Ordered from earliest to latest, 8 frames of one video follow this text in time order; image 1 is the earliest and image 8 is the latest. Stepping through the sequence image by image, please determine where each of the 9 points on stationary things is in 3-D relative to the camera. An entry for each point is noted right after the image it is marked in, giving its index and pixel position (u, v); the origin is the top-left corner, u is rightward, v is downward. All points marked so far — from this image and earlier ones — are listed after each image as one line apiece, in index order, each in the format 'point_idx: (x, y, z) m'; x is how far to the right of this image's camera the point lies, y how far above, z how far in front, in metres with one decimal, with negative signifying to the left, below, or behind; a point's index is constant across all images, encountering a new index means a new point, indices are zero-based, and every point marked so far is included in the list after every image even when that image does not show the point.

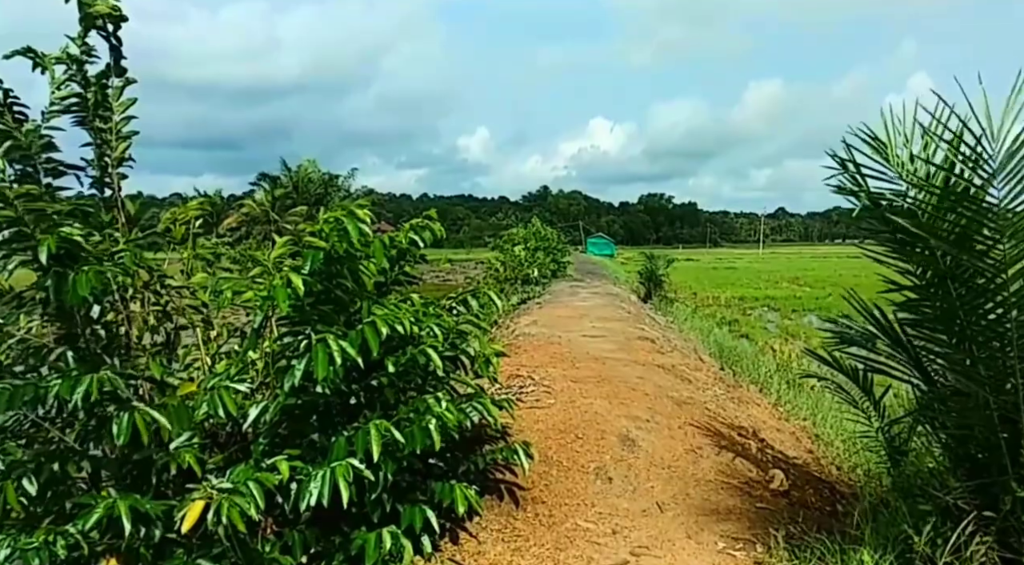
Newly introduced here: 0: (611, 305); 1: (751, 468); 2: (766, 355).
0: (+2.1, -0.5, +19.1) m
1: (+1.5, -1.1, +5.4) m
2: (+5.4, -1.7, +18.3) m
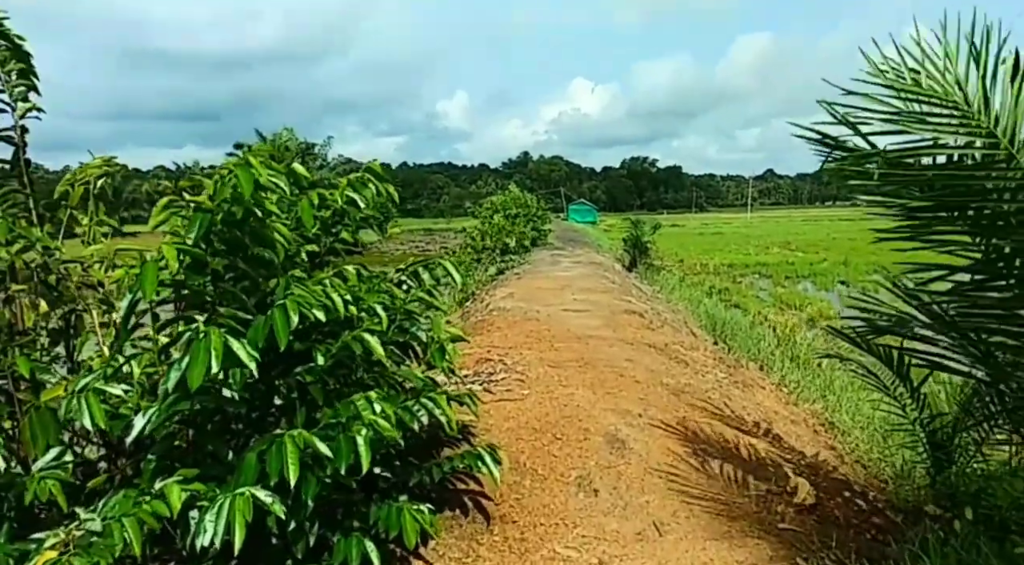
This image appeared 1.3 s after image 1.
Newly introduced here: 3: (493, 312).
0: (+1.7, +0.1, +18.1) m
1: (+1.3, -1.0, +4.5) m
2: (+5.0, -1.0, +17.4) m
3: (-0.2, -0.3, +9.6) m
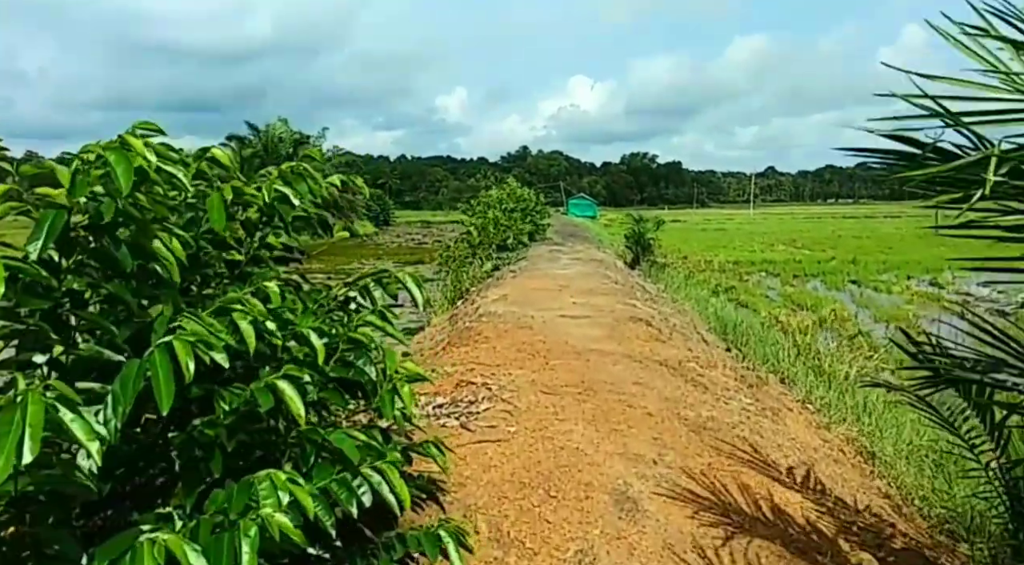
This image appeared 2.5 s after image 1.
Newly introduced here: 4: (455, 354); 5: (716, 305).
0: (+1.6, +0.2, +17.2) m
1: (+1.2, -1.0, +3.5) m
2: (+4.9, -1.0, +16.5) m
3: (-0.3, -0.4, +8.6) m
4: (-0.4, -0.6, +6.6) m
5: (+4.3, -0.5, +18.9) m
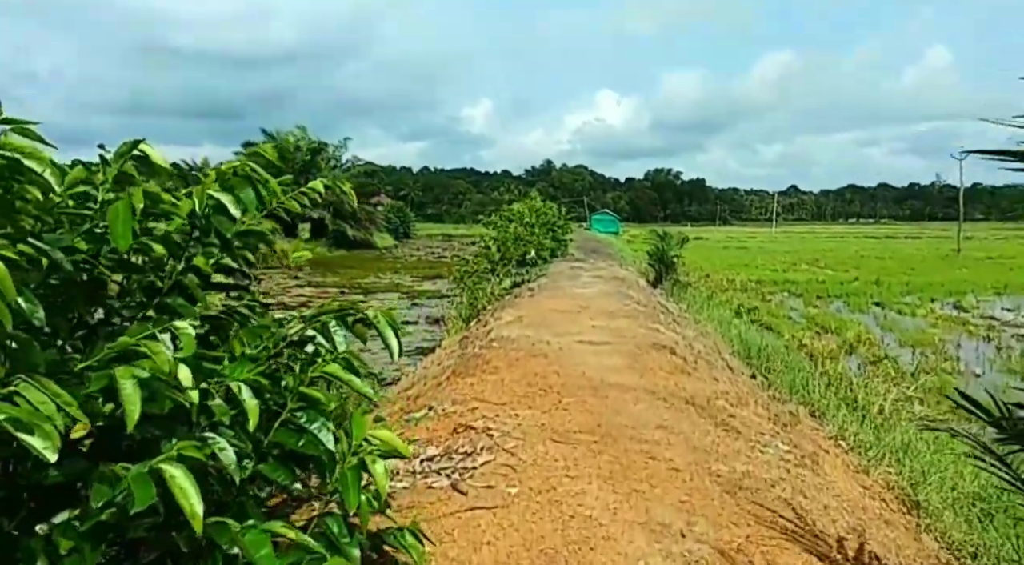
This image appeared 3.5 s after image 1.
0: (+1.9, -0.2, +16.5) m
1: (+1.2, -1.2, +2.8) m
2: (+5.2, -1.4, +15.7) m
3: (-0.1, -0.6, +8.0) m
4: (-0.4, -0.7, +6.0) m
5: (+4.7, -0.9, +18.2) m
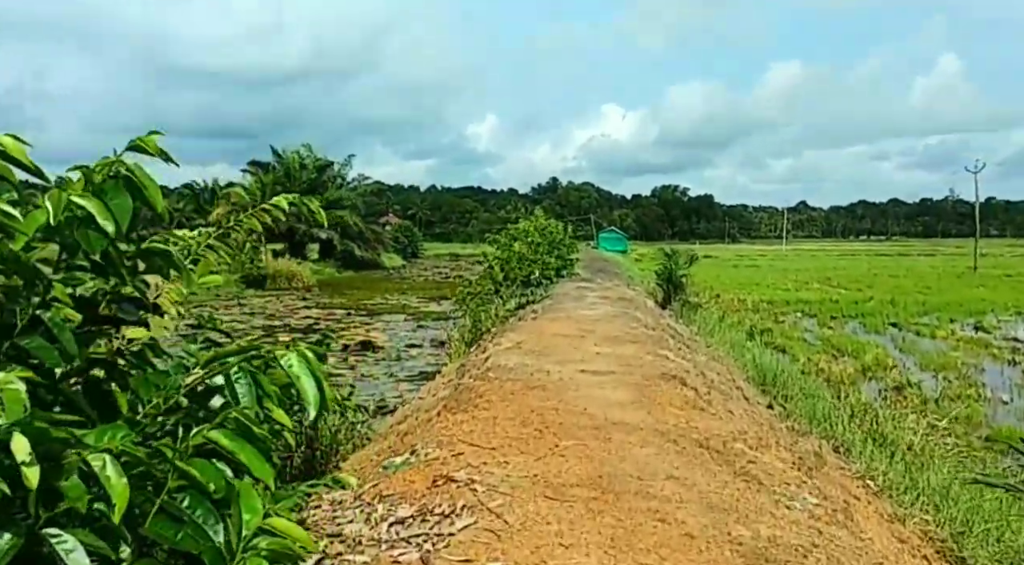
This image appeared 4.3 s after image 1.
0: (+2.0, -0.6, +15.9) m
1: (+1.1, -1.3, +2.2) m
2: (+5.2, -1.7, +15.1) m
3: (-0.2, -0.8, +7.4) m
4: (-0.4, -0.9, +5.4) m
5: (+4.8, -1.3, +17.5) m
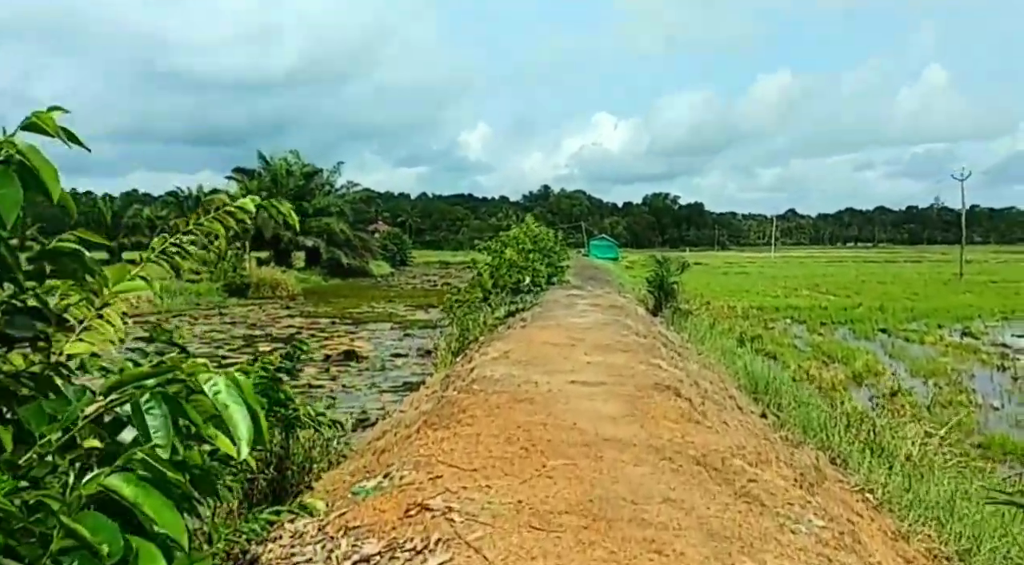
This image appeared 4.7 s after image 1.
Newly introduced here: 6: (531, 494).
0: (+1.8, -0.7, +15.6) m
1: (+1.1, -1.3, +1.9) m
2: (+5.0, -1.8, +14.8) m
3: (-0.3, -0.8, +7.1) m
4: (-0.5, -0.9, +5.1) m
5: (+4.6, -1.5, +17.3) m
6: (+0.1, -0.9, +3.7) m
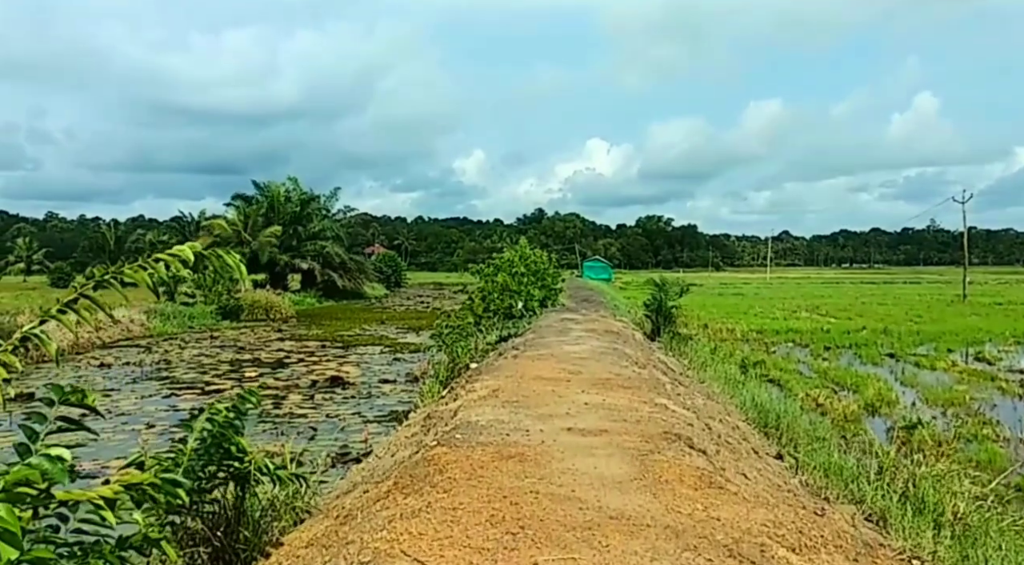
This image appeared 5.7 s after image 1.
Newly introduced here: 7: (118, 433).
0: (+1.6, -1.1, +14.7) m
1: (+1.0, -1.4, +1.0) m
2: (+4.9, -2.3, +13.8) m
3: (-0.4, -1.1, +6.1) m
4: (-0.6, -1.1, +4.1) m
5: (+4.4, -1.9, +16.3) m
6: (0.0, -1.0, +2.8) m
7: (-5.6, -2.1, +12.5) m
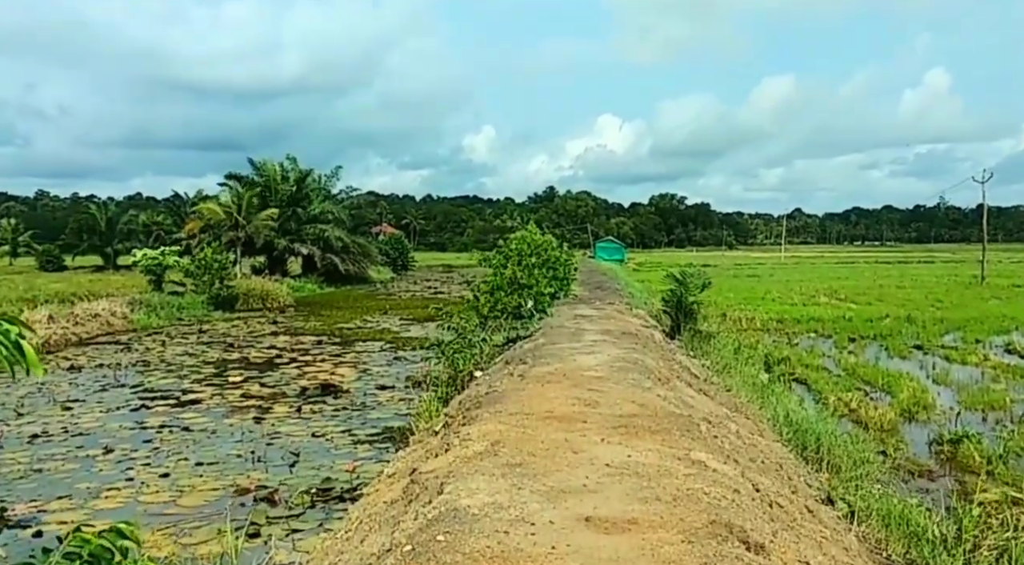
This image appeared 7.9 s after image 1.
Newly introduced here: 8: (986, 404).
0: (+1.8, -1.2, +13.1) m
1: (+0.9, -1.8, -0.5) m
2: (+5.0, -2.4, +12.3) m
3: (-0.4, -1.3, +4.6) m
4: (-0.6, -1.4, +2.7) m
5: (+4.6, -2.0, +14.8) m
6: (0.0, -1.4, +1.3) m
7: (-5.5, -2.2, +11.1) m
8: (+10.0, -2.6, +18.3) m
